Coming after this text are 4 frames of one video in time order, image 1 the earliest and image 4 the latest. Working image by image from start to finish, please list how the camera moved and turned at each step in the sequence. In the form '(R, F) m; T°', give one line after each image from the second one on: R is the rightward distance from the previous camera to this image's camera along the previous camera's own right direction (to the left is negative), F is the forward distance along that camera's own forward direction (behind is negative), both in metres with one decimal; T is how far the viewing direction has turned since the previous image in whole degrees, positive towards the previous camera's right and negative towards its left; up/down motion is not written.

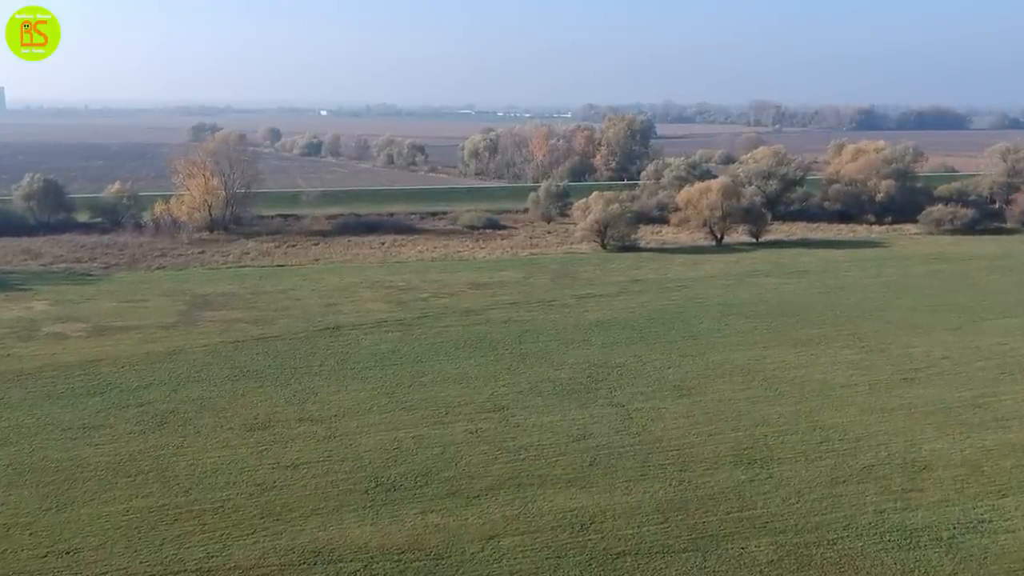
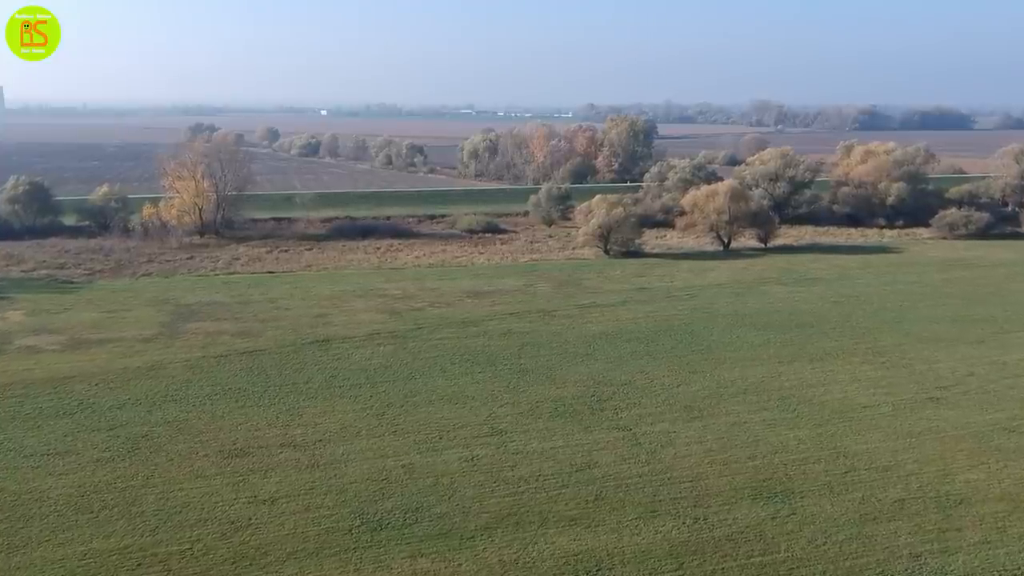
(0.0, +1.2) m; 0°
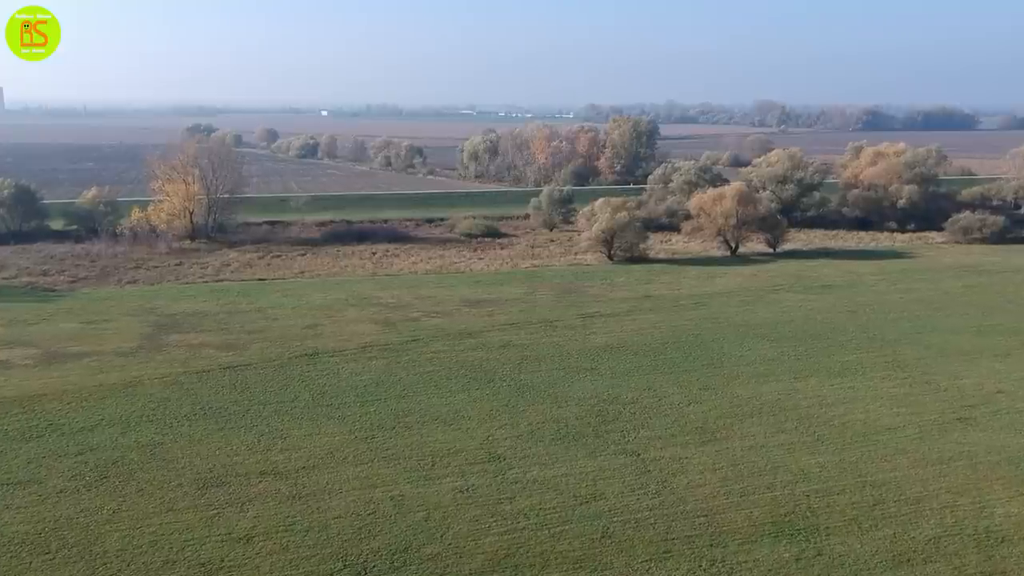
(0.0, +1.1) m; 0°
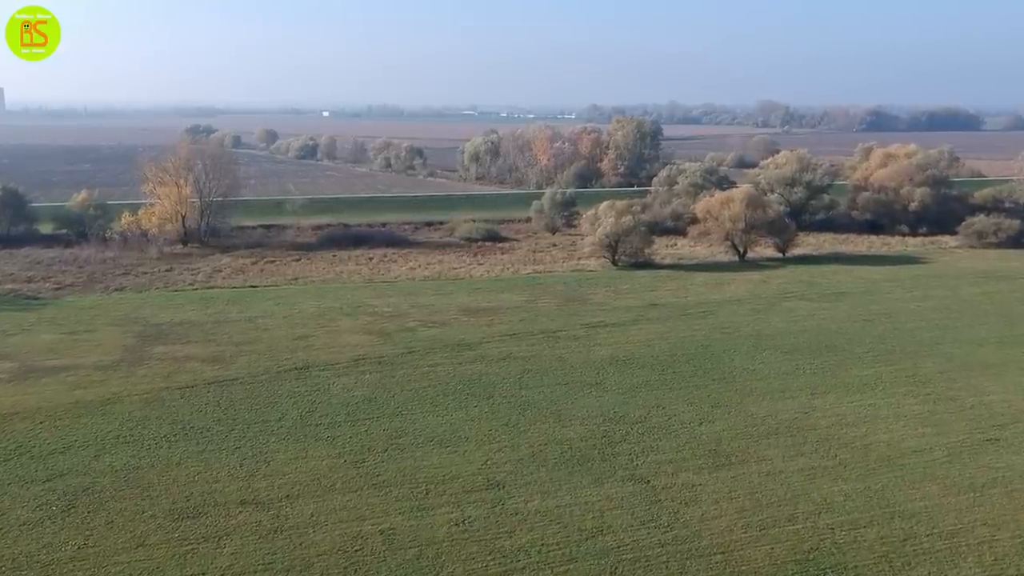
(0.0, +1.0) m; 0°
